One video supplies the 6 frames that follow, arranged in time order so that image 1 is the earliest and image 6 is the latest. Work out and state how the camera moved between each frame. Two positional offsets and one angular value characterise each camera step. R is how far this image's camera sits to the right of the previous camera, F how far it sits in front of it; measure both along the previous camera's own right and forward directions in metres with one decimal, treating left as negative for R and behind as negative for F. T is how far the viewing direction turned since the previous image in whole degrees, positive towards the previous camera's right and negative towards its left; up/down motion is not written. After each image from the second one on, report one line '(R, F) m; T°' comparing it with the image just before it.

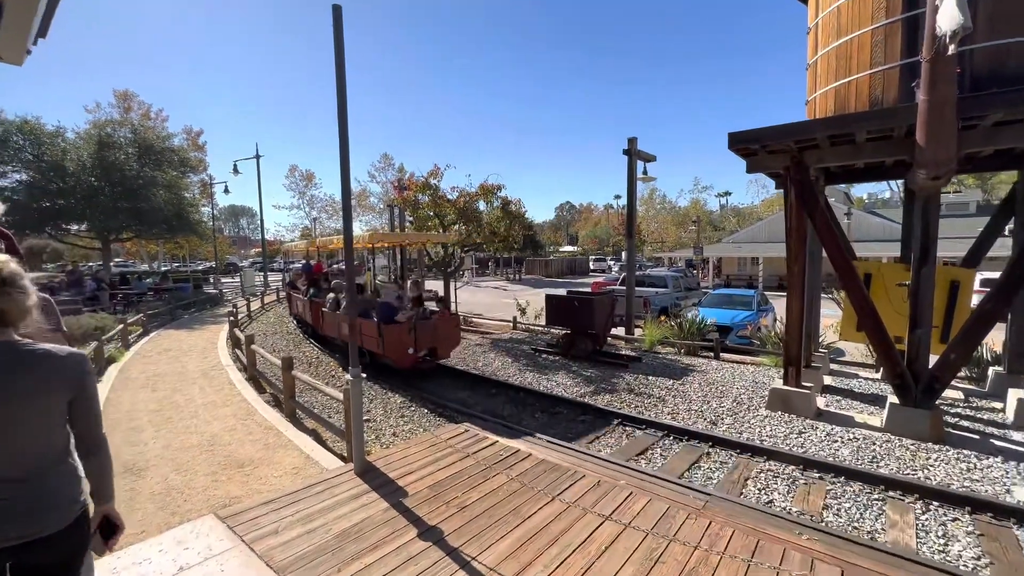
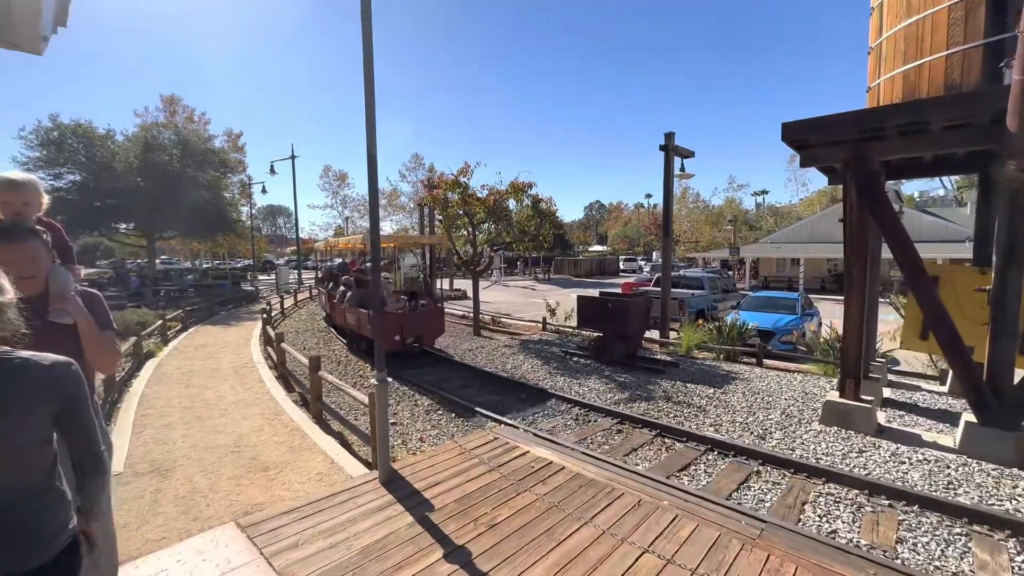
(-0.1, +0.3) m; -4°
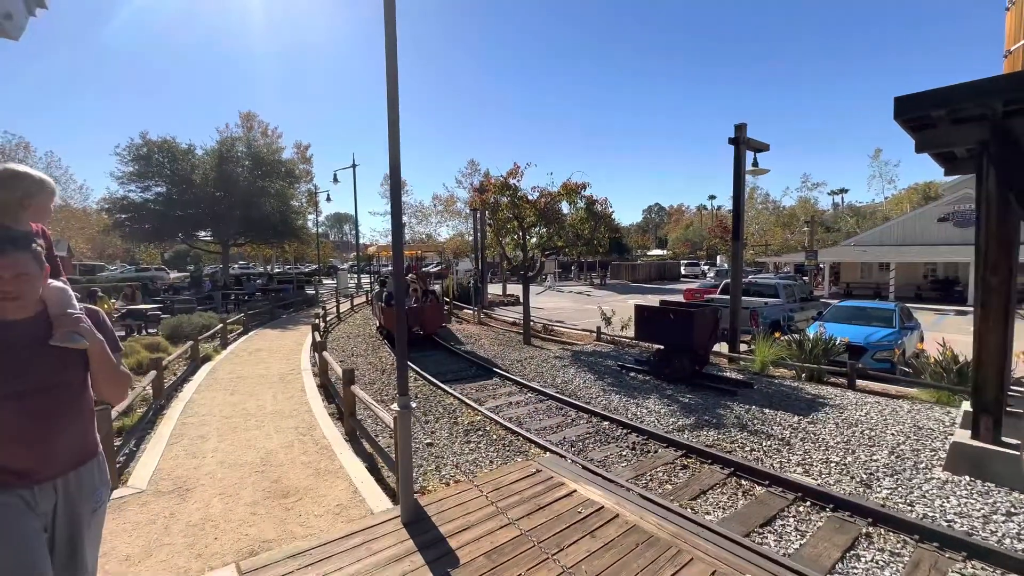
(+0.1, +0.7) m; -7°
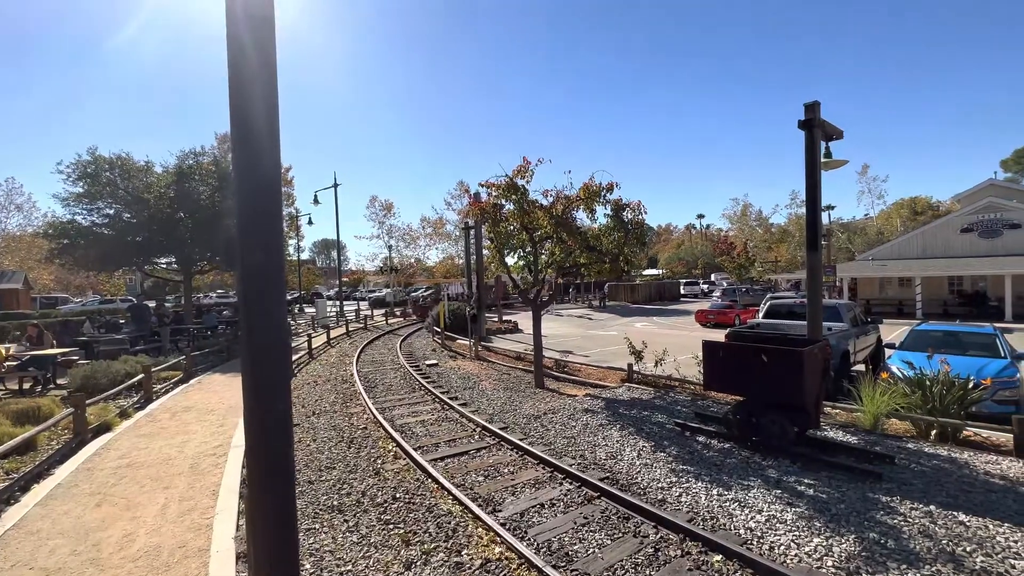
(-0.4, +2.8) m; +1°
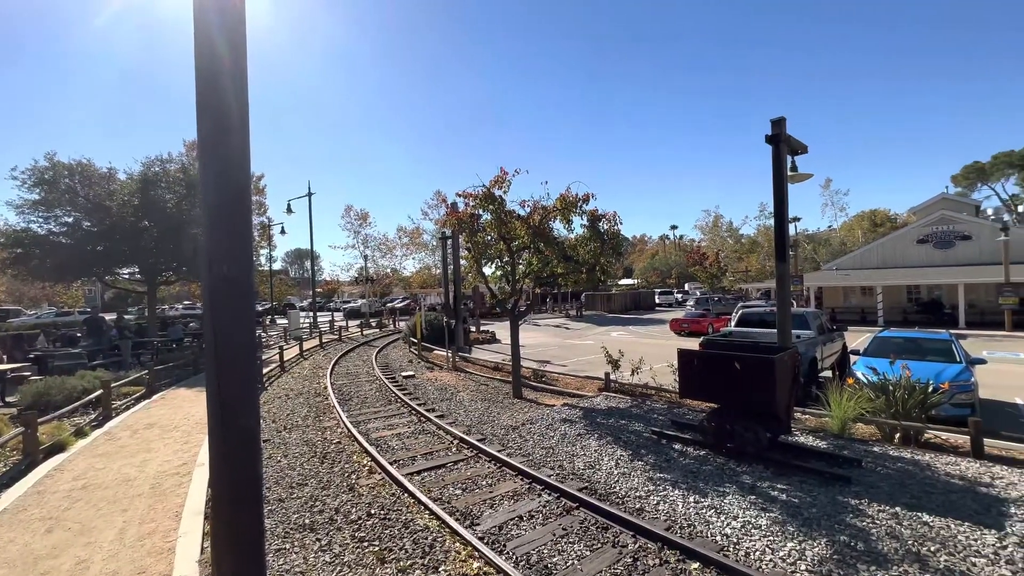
(0.0, 0.0) m; +3°
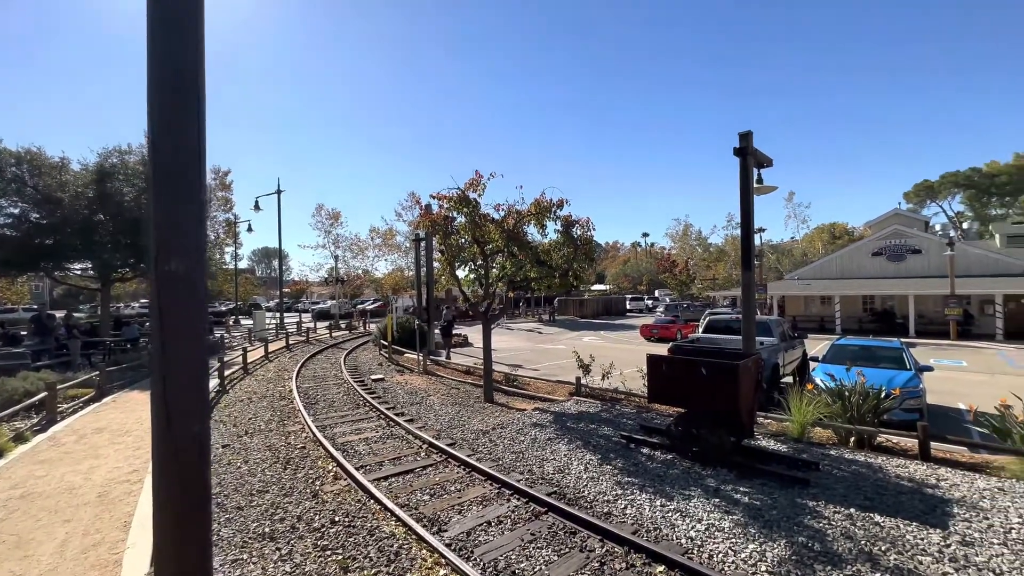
(0.0, 0.0) m; +3°
